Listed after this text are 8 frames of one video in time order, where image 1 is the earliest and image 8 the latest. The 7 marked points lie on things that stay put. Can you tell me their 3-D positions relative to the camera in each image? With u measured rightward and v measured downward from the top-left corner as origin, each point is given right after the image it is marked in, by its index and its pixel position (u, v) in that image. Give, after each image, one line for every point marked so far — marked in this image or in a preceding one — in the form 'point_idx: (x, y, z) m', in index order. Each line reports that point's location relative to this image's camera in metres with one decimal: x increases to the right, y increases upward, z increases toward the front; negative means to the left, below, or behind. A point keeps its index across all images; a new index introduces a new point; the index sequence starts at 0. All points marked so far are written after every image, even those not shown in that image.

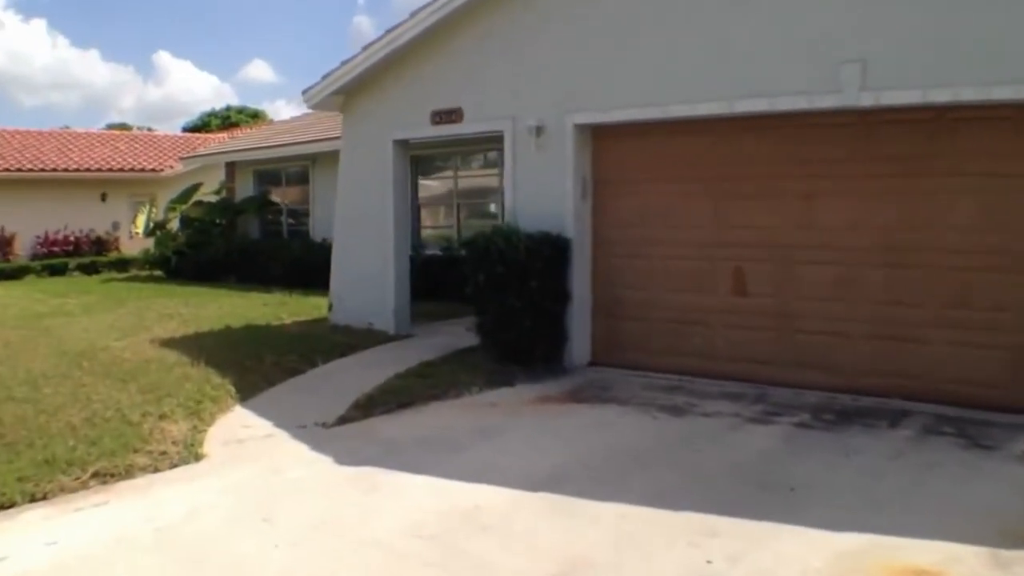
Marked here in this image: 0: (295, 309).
0: (-3.3, -0.3, +15.4) m
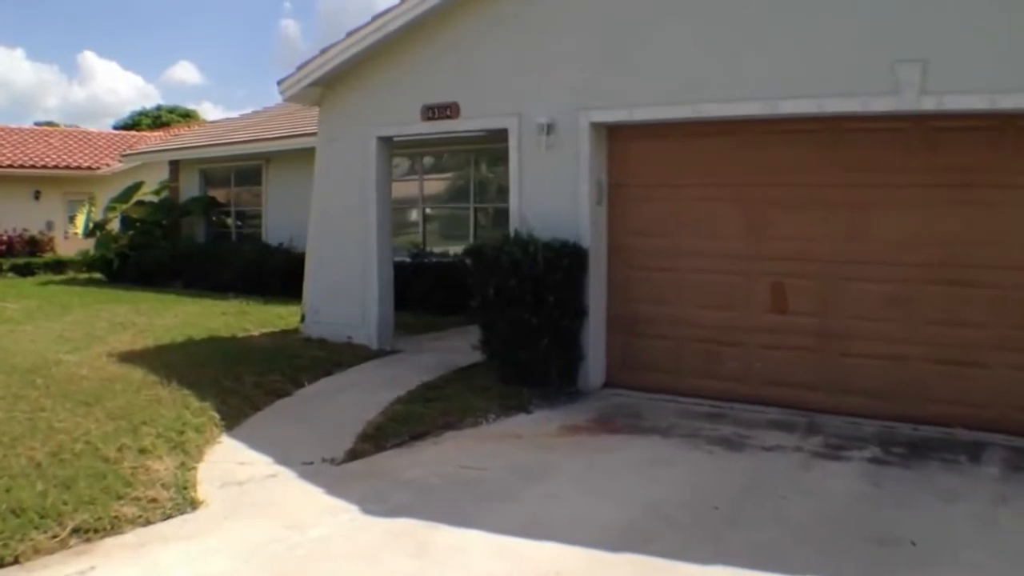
0: (-3.5, -0.4, +14.2) m
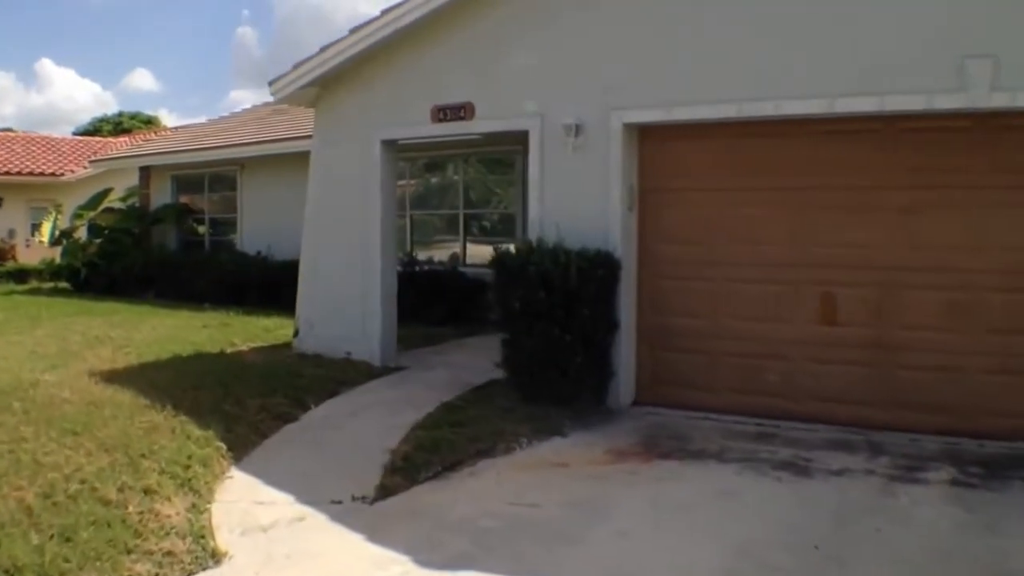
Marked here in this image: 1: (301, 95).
0: (-3.5, -0.5, +13.4) m
1: (-2.1, +1.9, +10.2) m
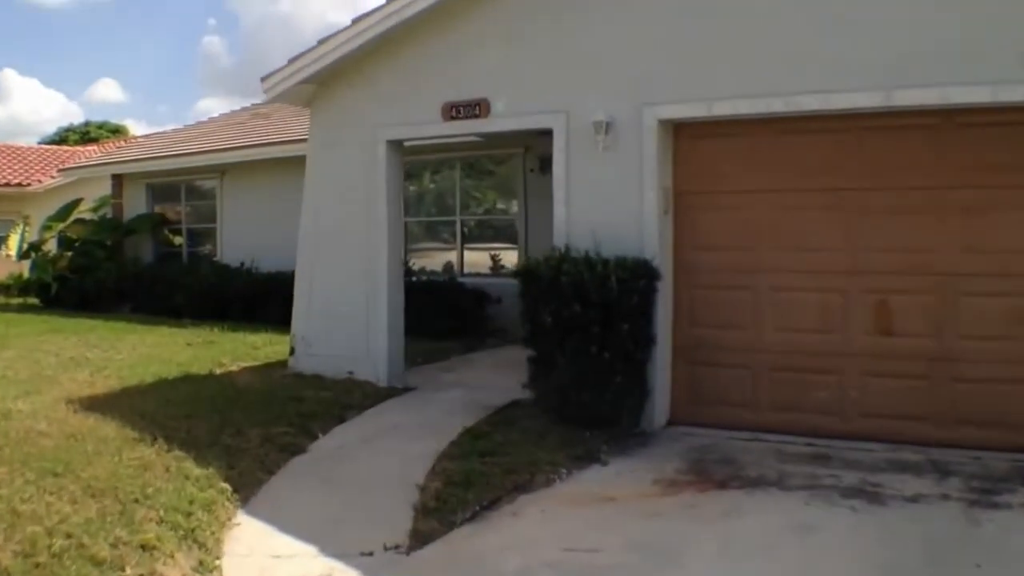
0: (-3.4, -0.7, +12.5) m
1: (-2.0, +1.8, +9.4) m
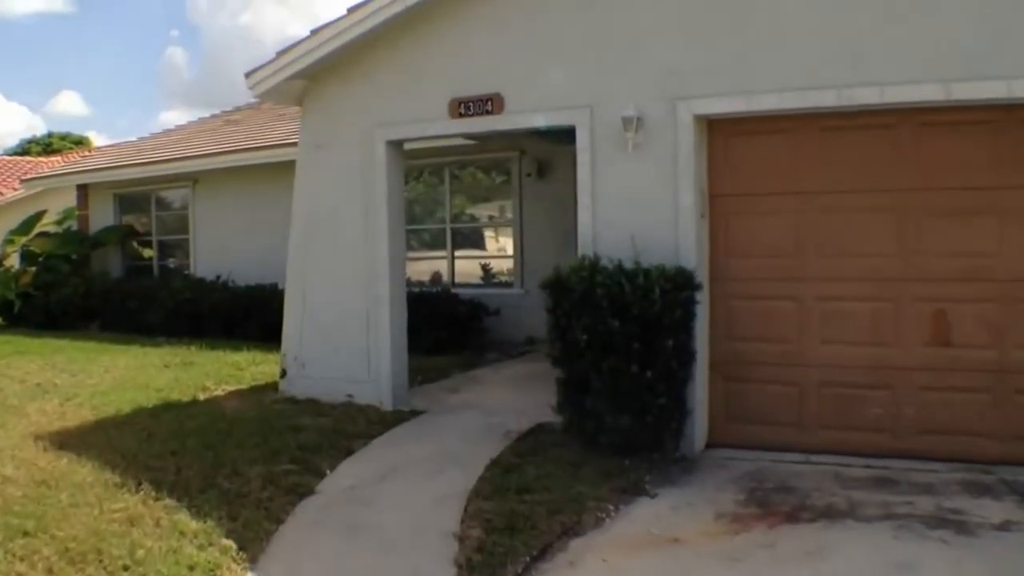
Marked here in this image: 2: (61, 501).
0: (-3.4, -0.9, +11.7) m
1: (-1.9, +1.7, +8.6) m
2: (-2.5, -1.2, +5.7) m
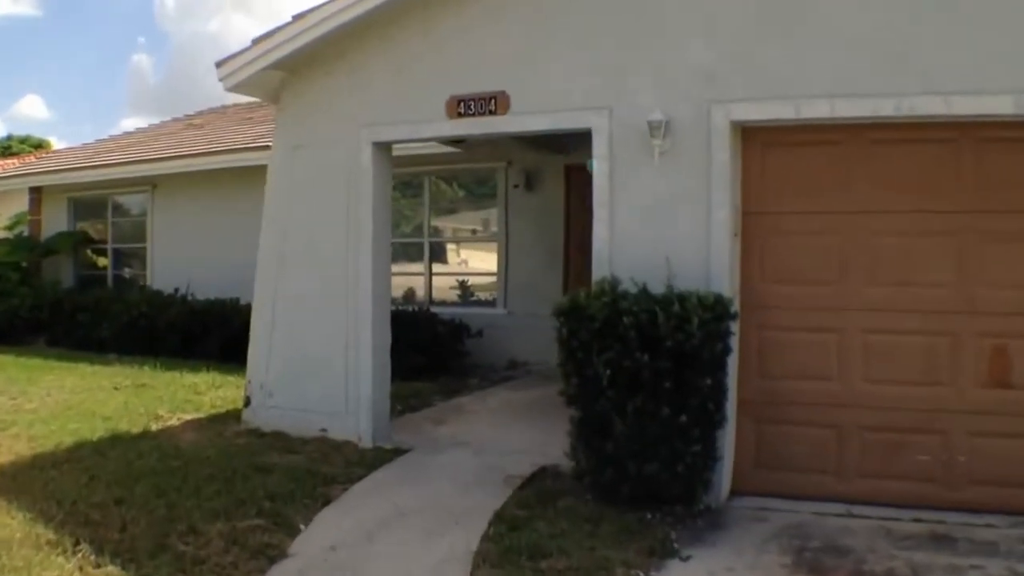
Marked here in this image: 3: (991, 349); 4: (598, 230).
0: (-3.6, -1.1, +10.6) m
1: (-1.9, +1.5, +7.7) m
2: (-2.4, -1.3, +4.7) m
3: (+2.8, -0.3, +6.0) m
4: (+0.5, +0.4, +6.3) m
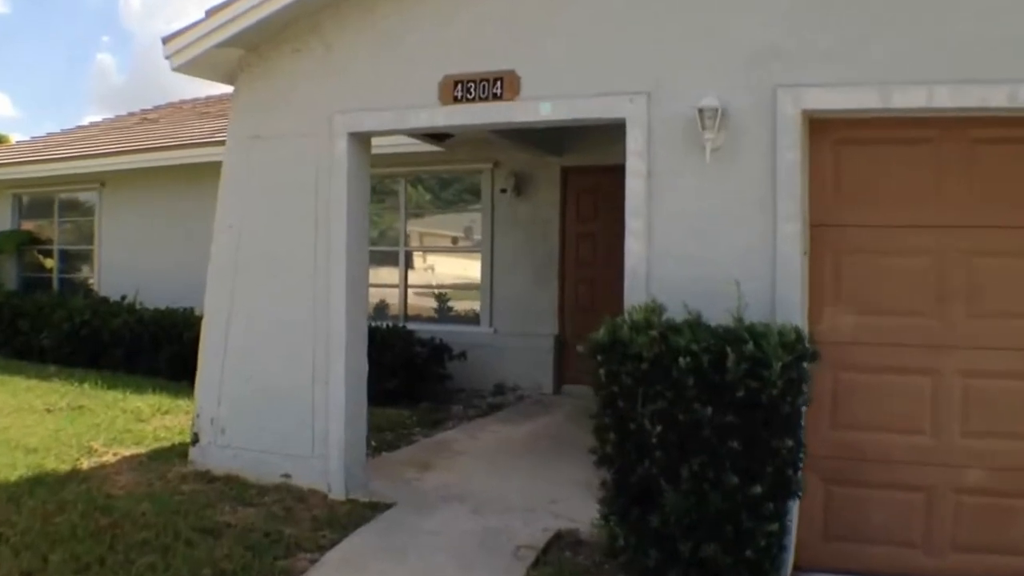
0: (-3.7, -1.2, +9.3) m
1: (-1.9, +1.4, +6.4) m
2: (-2.3, -1.4, +3.4) m
3: (+2.9, -0.5, +4.9) m
4: (+0.6, +0.2, +5.1) m
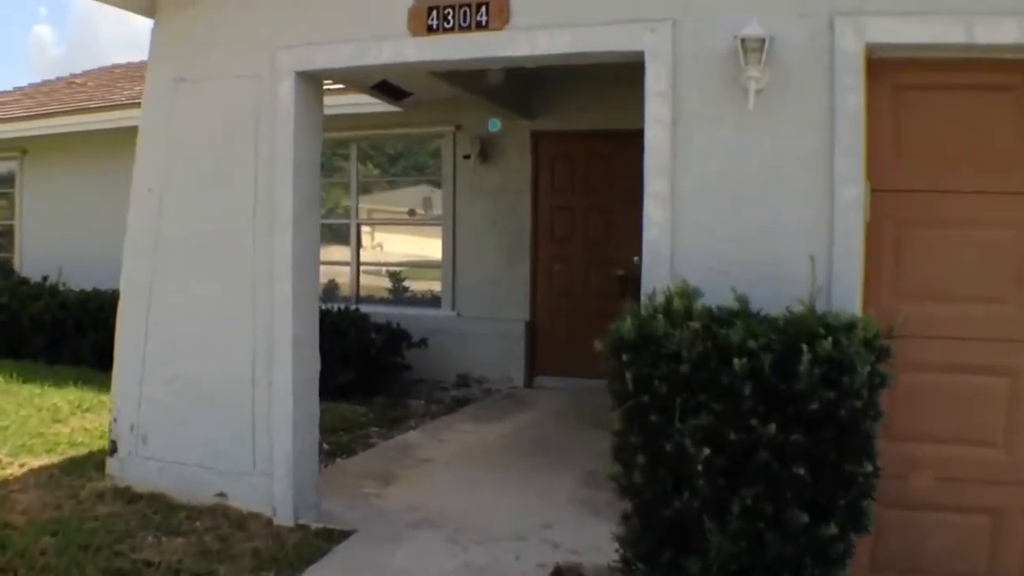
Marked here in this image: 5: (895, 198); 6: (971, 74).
0: (-3.9, -1.0, +8.1) m
1: (-2.0, +1.5, +5.2) m
2: (-2.2, -1.3, +2.3) m
3: (+2.8, -0.4, +4.0) m
4: (+0.6, +0.3, +4.1) m
5: (+1.6, +0.4, +4.2) m
6: (+1.8, +0.9, +4.1) m
